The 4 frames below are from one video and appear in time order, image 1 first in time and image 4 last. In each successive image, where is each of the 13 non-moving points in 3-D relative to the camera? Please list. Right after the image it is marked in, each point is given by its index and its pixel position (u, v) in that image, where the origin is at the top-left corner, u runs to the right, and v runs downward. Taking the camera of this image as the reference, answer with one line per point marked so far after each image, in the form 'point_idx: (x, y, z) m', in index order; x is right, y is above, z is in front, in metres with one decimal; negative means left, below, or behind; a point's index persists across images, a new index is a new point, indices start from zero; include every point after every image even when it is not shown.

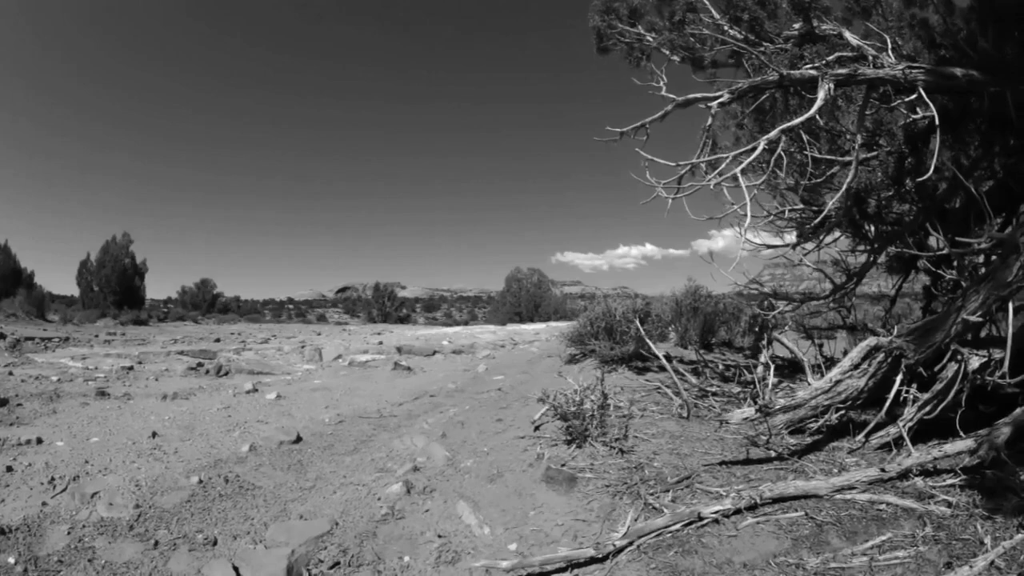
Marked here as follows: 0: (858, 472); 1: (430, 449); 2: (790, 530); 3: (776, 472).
0: (+1.9, -1.0, +2.7) m
1: (-0.6, -1.1, +3.7) m
2: (+1.3, -1.1, +2.3) m
3: (+1.5, -1.0, +2.8) m
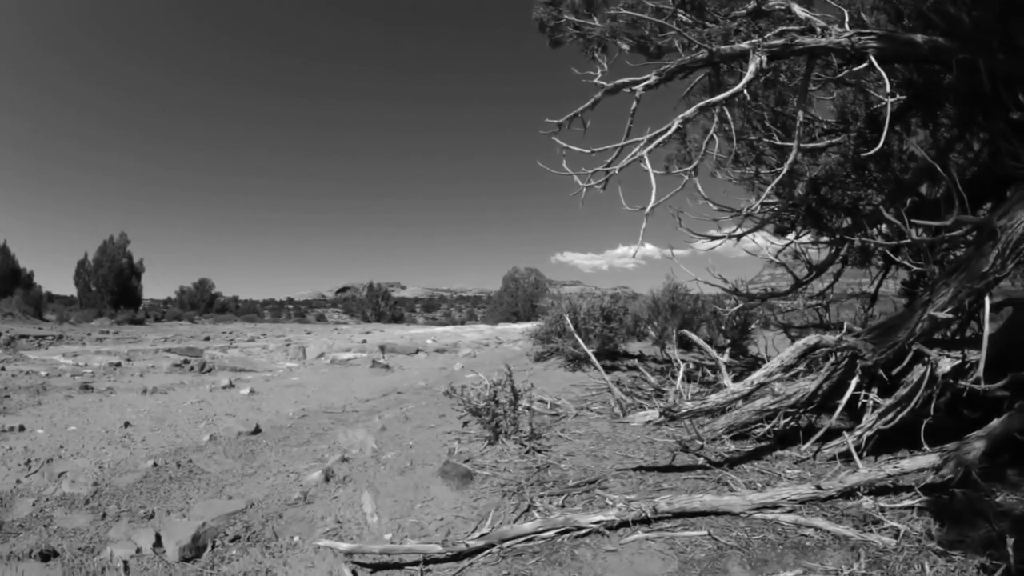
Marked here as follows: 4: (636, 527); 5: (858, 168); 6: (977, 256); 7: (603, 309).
0: (+1.4, -1.0, +2.5) m
1: (-1.1, -1.1, +3.8) m
2: (+0.7, -1.1, +2.2) m
3: (+1.0, -1.0, +2.7) m
4: (+0.5, -1.1, +2.3) m
5: (+2.5, +0.9, +3.7) m
6: (+2.9, +0.2, +3.2) m
7: (+0.9, -0.2, +5.2) m
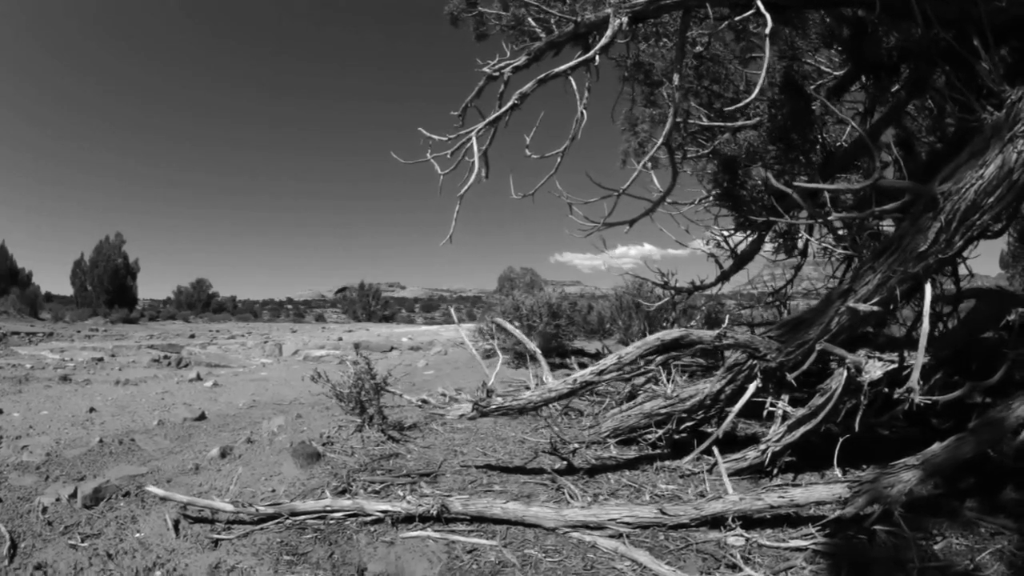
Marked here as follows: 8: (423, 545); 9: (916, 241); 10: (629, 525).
0: (+0.5, -0.9, +2.3) m
1: (-1.8, -1.1, +3.8) m
2: (-0.2, -1.1, +2.0) m
3: (+0.1, -1.0, +2.5) m
4: (-0.4, -1.0, +2.2) m
5: (+1.7, +0.9, +3.3) m
6: (+2.1, +0.3, +2.7) m
7: (+0.4, -0.2, +5.0) m
8: (-0.3, -1.0, +2.0) m
9: (+2.1, +0.2, +2.7) m
10: (+0.5, -1.0, +2.2) m
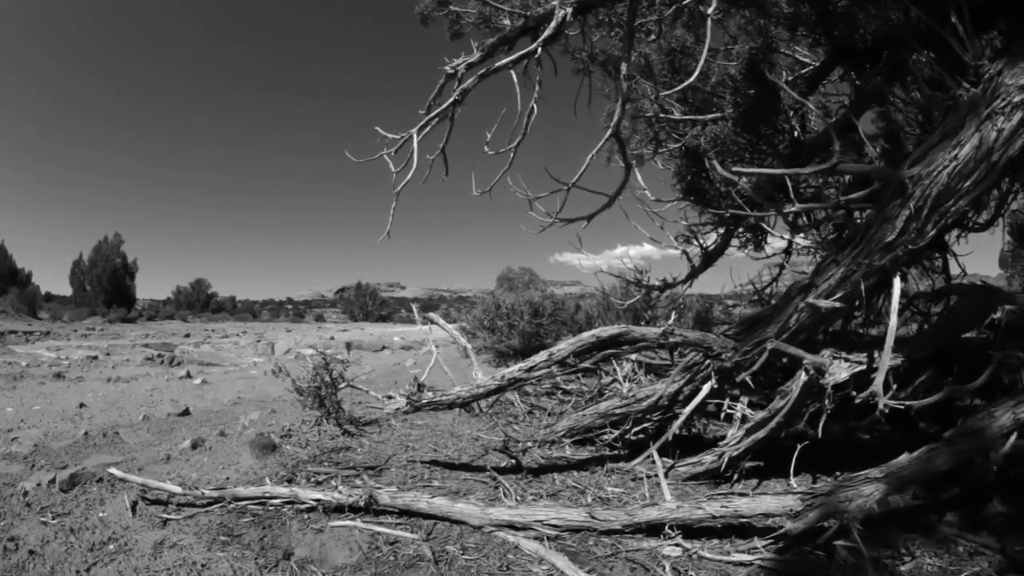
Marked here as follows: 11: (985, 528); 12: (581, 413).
0: (+0.2, -0.9, +2.2) m
1: (-2.0, -1.1, +3.8) m
2: (-0.5, -1.0, +2.0) m
3: (-0.2, -0.9, +2.4) m
4: (-0.7, -1.0, +2.1) m
5: (+1.5, +1.0, +3.2) m
6: (+1.8, +0.3, +2.5) m
7: (+0.2, -0.2, +4.9) m
8: (-0.7, -1.0, +2.0) m
9: (+1.8, +0.2, +2.5) m
10: (+0.2, -1.0, +2.1) m
11: (+2.3, -1.2, +2.5) m
12: (+0.4, -0.7, +2.9) m
